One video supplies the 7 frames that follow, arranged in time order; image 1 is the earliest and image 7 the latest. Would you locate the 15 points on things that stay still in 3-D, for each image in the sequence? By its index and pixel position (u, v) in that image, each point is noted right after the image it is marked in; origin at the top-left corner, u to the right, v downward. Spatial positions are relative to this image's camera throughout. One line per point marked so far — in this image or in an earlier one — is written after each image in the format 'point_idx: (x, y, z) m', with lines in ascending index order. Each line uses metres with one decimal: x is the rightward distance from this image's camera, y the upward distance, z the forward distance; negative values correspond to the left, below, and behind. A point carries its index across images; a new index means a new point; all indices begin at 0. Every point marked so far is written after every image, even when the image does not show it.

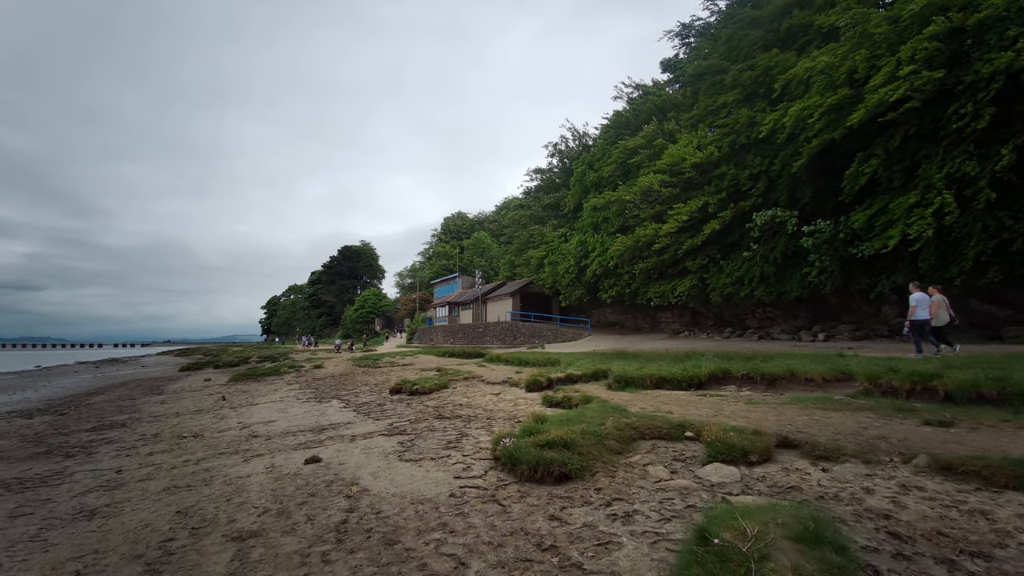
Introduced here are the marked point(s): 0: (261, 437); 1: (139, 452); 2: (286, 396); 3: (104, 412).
0: (-4.0, -2.3, +7.5) m
1: (-5.8, -2.6, +7.4) m
2: (-5.9, -2.8, +12.4) m
3: (-10.8, -3.3, +12.6) m
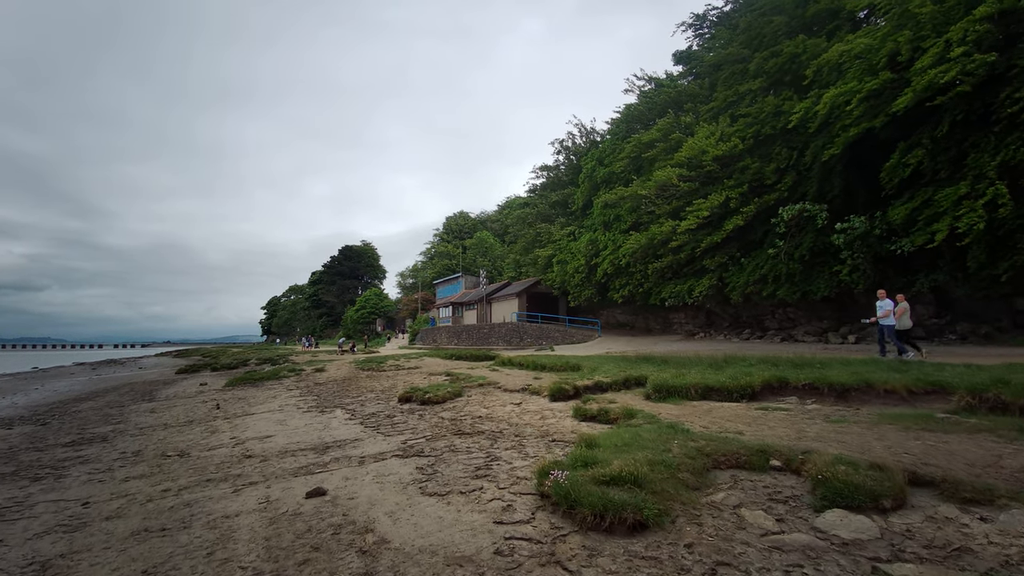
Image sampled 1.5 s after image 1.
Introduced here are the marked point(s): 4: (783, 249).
0: (-3.5, -2.3, +6.6) m
1: (-5.4, -2.6, +6.4) m
2: (-5.4, -2.8, +11.5) m
3: (-10.3, -3.3, +11.6) m
4: (+9.9, +1.4, +17.6) m
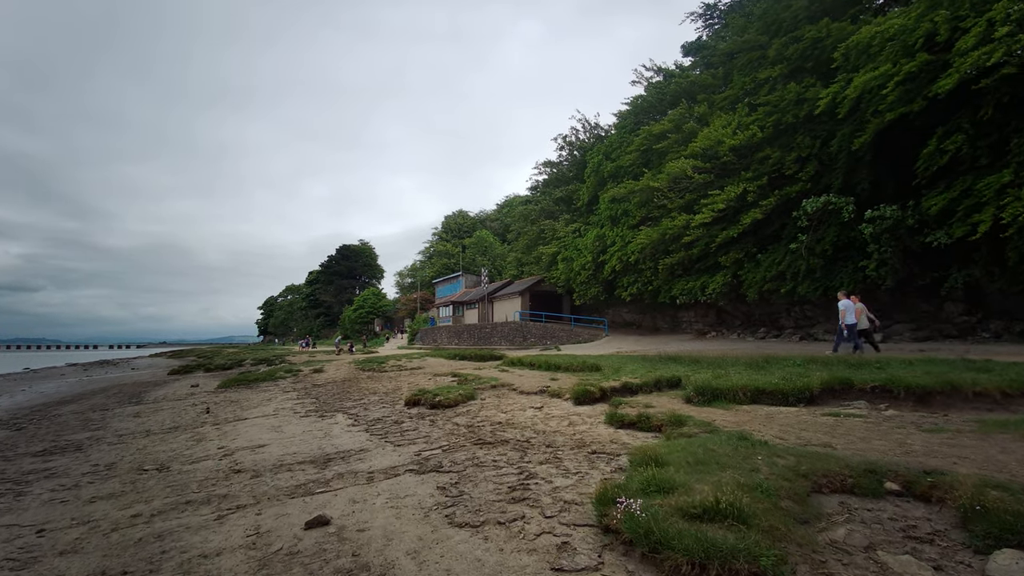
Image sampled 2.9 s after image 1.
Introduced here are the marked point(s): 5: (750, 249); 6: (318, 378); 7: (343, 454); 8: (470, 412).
0: (-3.1, -2.2, +5.6) m
1: (-5.0, -2.4, +5.5) m
2: (-5.1, -2.6, +10.5) m
3: (-10.0, -3.1, +10.6) m
4: (+10.2, +1.6, +16.7) m
5: (+9.5, +1.6, +19.1) m
6: (-7.1, -3.3, +17.5) m
7: (-2.2, -2.1, +6.2) m
8: (-0.8, -2.2, +8.4) m
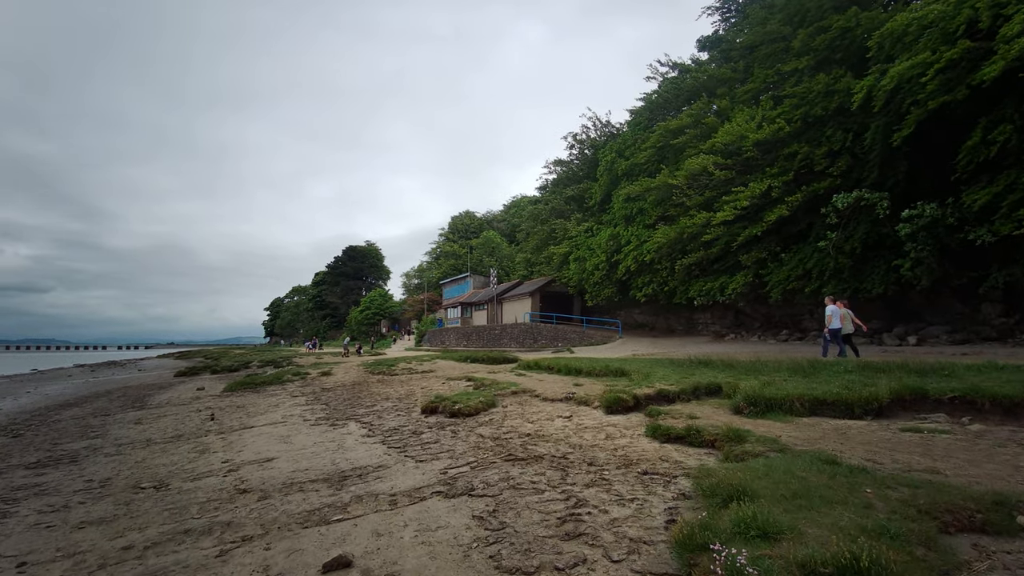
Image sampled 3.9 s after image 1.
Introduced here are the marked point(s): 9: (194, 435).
0: (-2.7, -2.1, +5.0) m
1: (-4.6, -2.4, +4.9) m
2: (-4.6, -2.6, +9.9) m
3: (-9.5, -3.1, +10.1) m
4: (+10.7, +1.6, +16.0) m
5: (+10.0, +1.6, +18.3) m
6: (-6.5, -3.3, +16.9) m
7: (-1.8, -2.1, +5.5) m
8: (-0.3, -2.2, +7.8) m
9: (-5.7, -2.6, +8.5) m
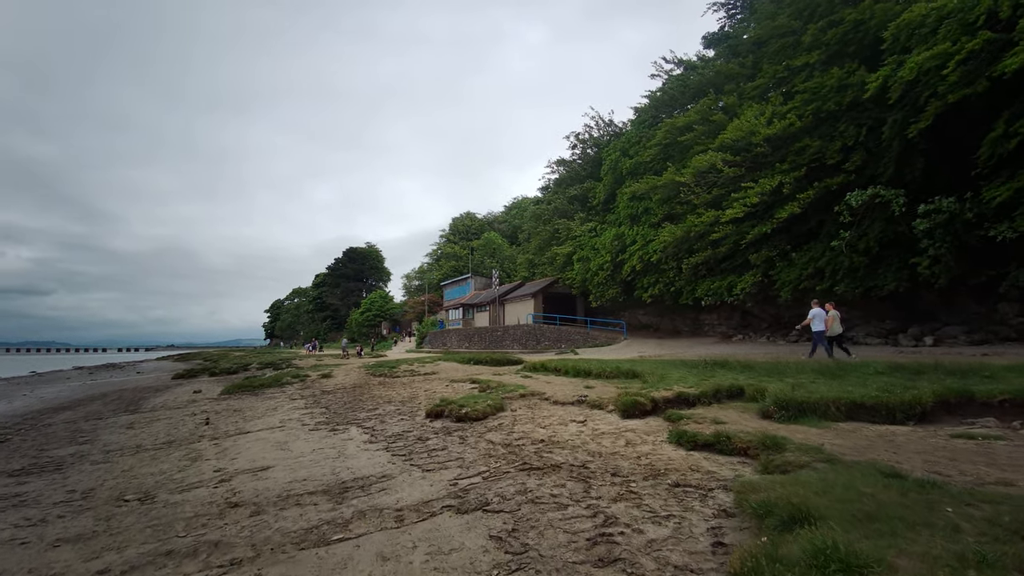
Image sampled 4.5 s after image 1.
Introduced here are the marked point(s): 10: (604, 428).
0: (-2.6, -2.1, +4.6) m
1: (-4.4, -2.3, +4.5) m
2: (-4.4, -2.6, +9.5) m
3: (-9.4, -3.1, +9.7) m
4: (+10.9, +1.6, +15.6) m
5: (+10.2, +1.6, +17.9) m
6: (-6.4, -3.3, +16.5) m
7: (-1.6, -2.1, +5.1) m
8: (-0.2, -2.1, +7.3) m
9: (-5.5, -2.6, +8.1) m
10: (+1.3, -2.0, +6.8) m
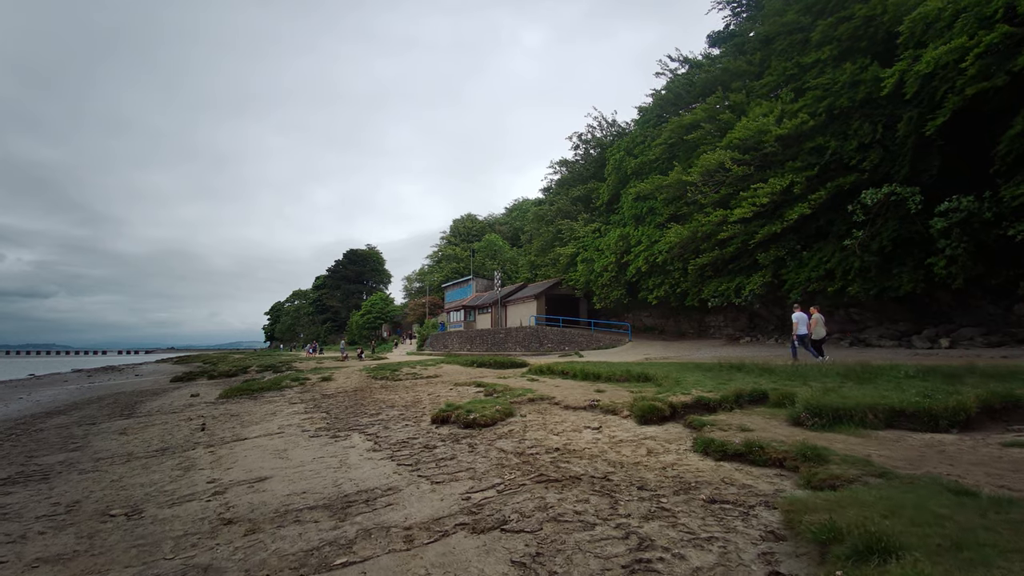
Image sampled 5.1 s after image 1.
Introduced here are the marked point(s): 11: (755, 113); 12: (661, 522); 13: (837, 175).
0: (-2.4, -2.1, +4.2) m
1: (-4.3, -2.3, +4.1) m
2: (-4.3, -2.6, +9.1) m
3: (-9.2, -3.1, +9.3) m
4: (+11.0, +1.6, +15.2) m
5: (+10.3, +1.5, +17.6) m
6: (-6.2, -3.3, +16.1) m
7: (-1.4, -2.0, +4.7) m
8: (0.0, -2.1, +6.9) m
9: (-5.3, -2.6, +7.7) m
10: (+1.5, -2.0, +6.4) m
11: (+9.3, +6.7, +18.4) m
12: (+1.1, -1.8, +3.6) m
13: (+11.0, +3.8, +16.3) m
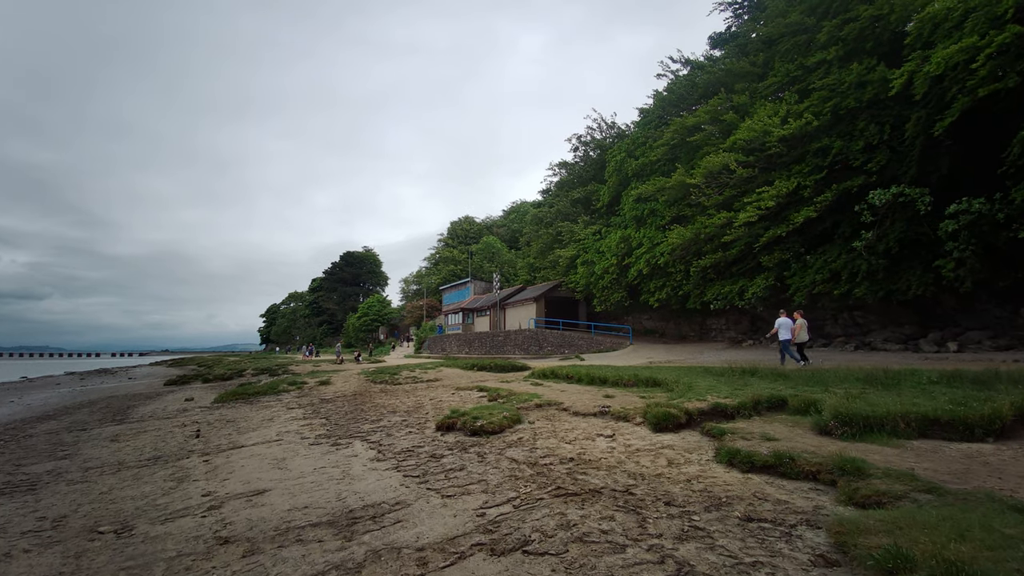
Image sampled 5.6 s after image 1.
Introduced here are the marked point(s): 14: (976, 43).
0: (-2.3, -2.1, +3.9) m
1: (-4.1, -2.3, +3.8) m
2: (-4.2, -2.6, +8.8) m
3: (-9.1, -3.1, +8.9) m
4: (+11.1, +1.5, +15.0) m
5: (+10.4, +1.4, +17.4) m
6: (-6.1, -3.4, +15.8) m
7: (-1.3, -2.1, +4.4) m
8: (+0.1, -2.1, +6.6) m
9: (-5.2, -2.6, +7.4) m
10: (+1.6, -2.0, +6.1) m
11: (+9.3, +6.6, +18.2) m
12: (+1.3, -1.8, +3.3) m
13: (+11.1, +3.7, +16.1) m
14: (+11.4, +6.0, +11.7) m
